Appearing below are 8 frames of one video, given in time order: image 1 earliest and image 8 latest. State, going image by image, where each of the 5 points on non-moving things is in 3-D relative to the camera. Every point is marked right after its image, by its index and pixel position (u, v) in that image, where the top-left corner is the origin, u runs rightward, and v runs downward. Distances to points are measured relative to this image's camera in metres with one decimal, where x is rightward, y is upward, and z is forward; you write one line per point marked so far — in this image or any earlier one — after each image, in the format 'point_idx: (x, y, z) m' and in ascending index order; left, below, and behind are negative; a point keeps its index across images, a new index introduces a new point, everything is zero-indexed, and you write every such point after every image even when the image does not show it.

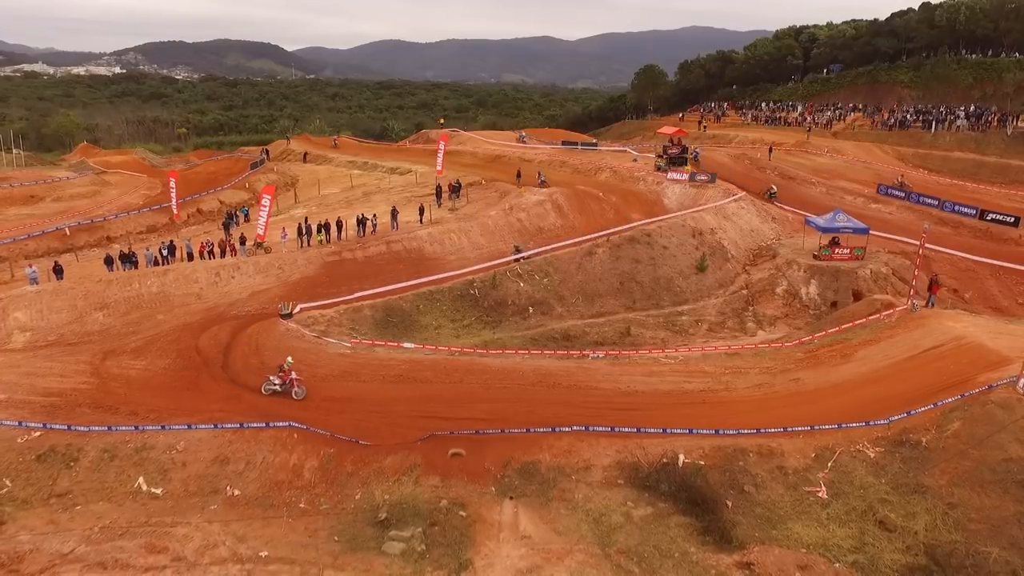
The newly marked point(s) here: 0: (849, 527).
0: (+4.8, -3.4, +10.9) m
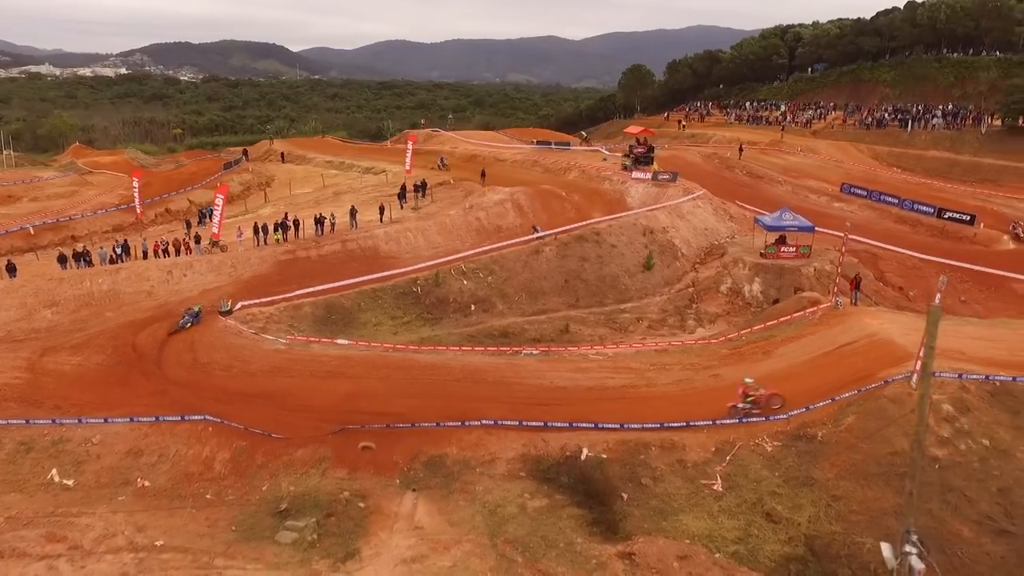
0: (+3.3, -3.3, +11.1) m
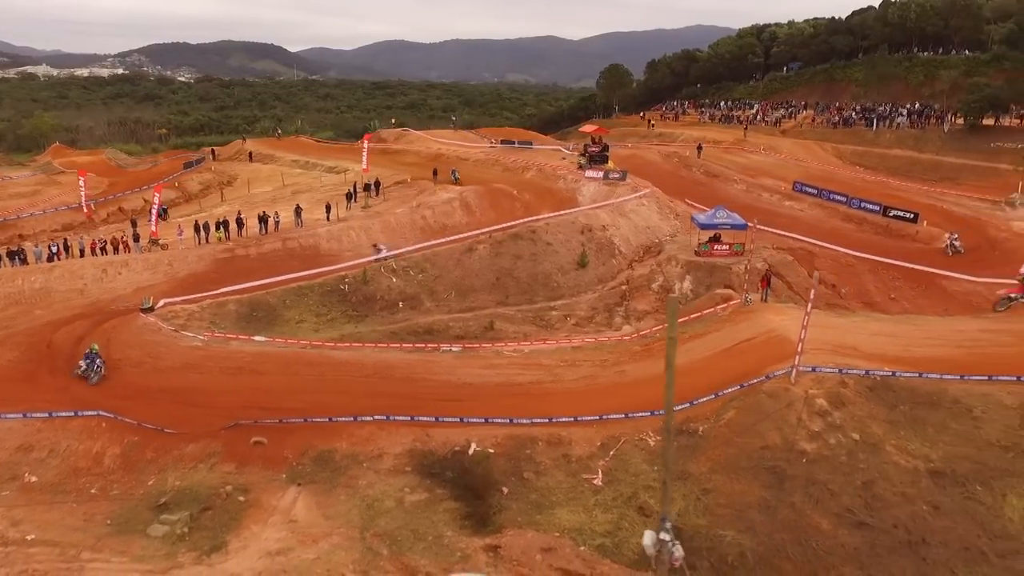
0: (+1.4, -3.3, +11.2) m
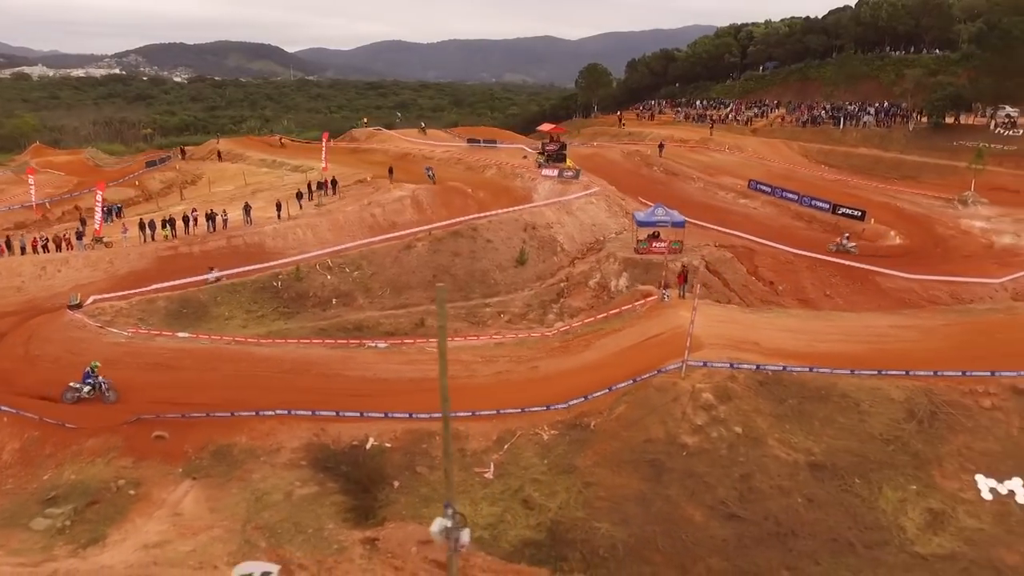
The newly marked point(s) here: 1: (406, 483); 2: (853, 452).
0: (-0.3, -3.2, +11.3) m
1: (-1.6, -3.0, +11.9) m
2: (+5.0, -2.4, +11.3) m
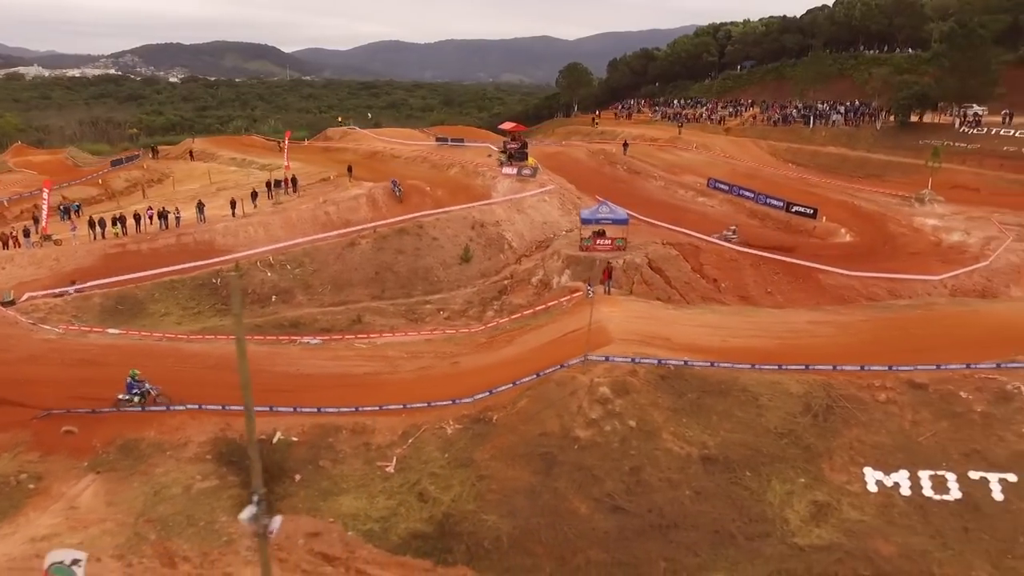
0: (-1.8, -3.1, +11.4) m
1: (-3.2, -2.9, +11.9) m
2: (+3.5, -2.3, +11.4) m
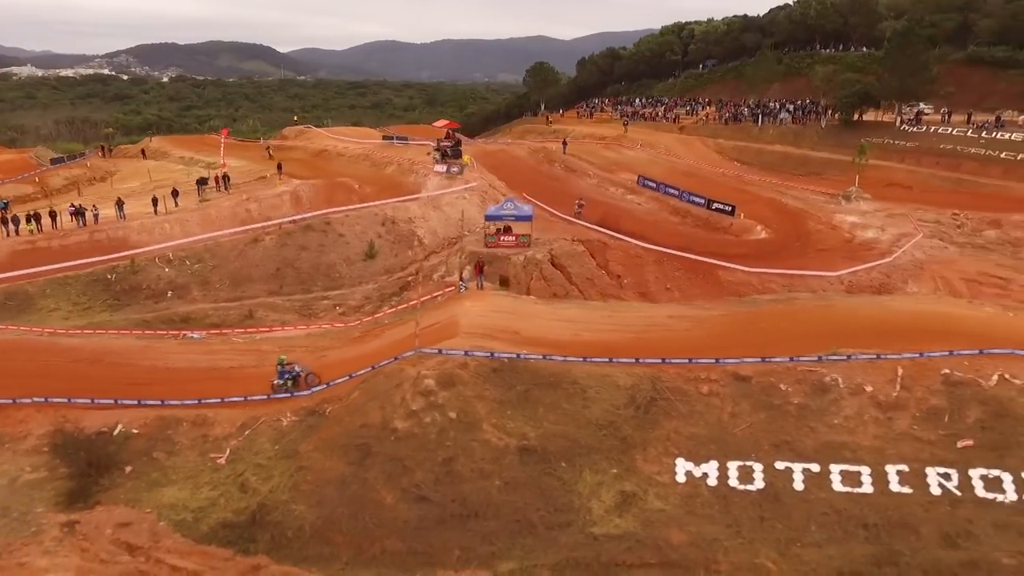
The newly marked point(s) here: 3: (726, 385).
0: (-4.5, -3.0, +11.4) m
1: (-5.8, -2.8, +12.0) m
2: (+0.8, -2.2, +11.5) m
3: (+3.3, -1.5, +12.1) m
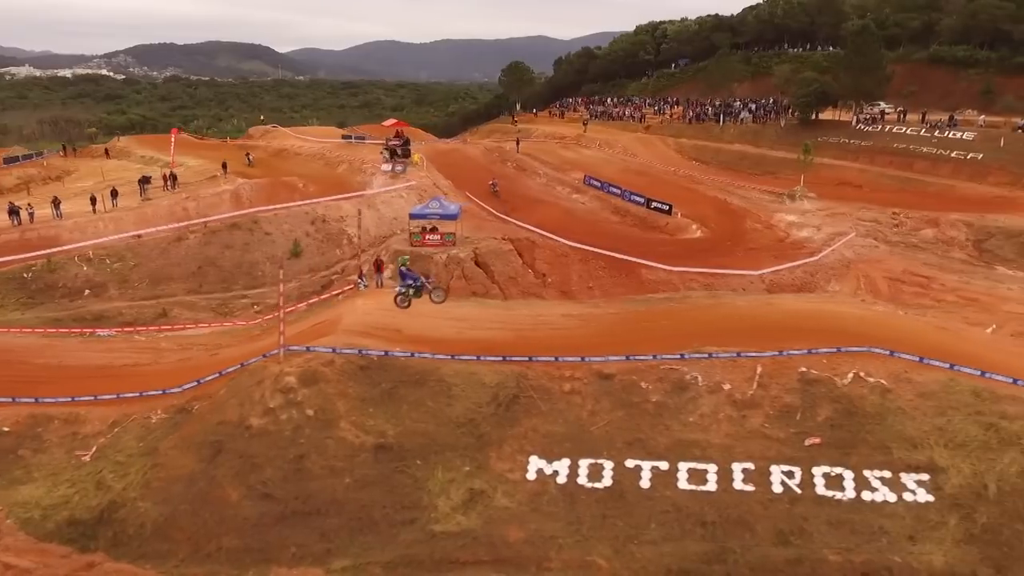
0: (-6.6, -3.0, +11.4) m
1: (-8.0, -2.8, +12.0) m
2: (-1.3, -2.2, +11.5) m
3: (+1.2, -1.5, +12.1) m
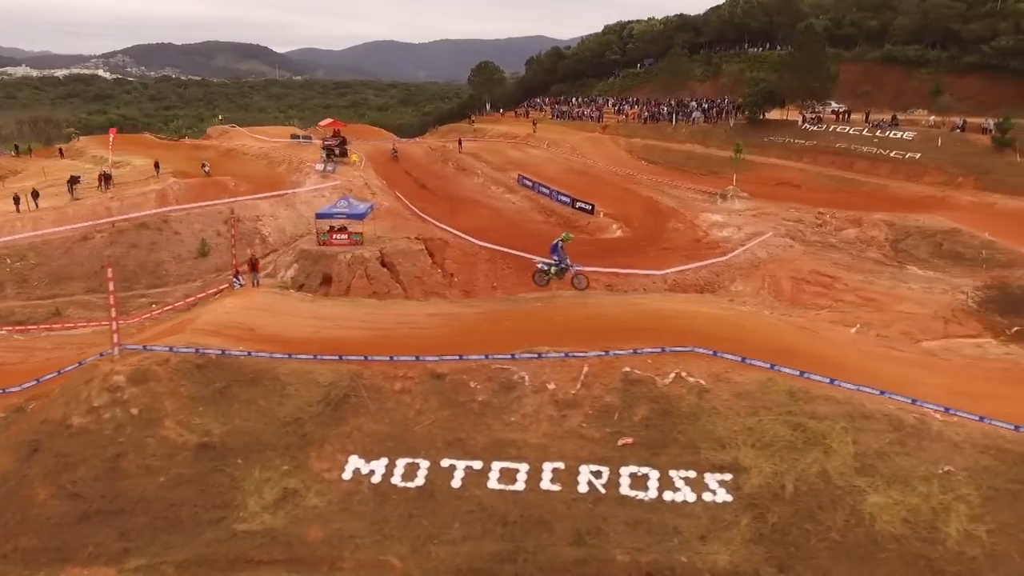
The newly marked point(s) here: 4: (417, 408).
0: (-9.2, -2.9, +11.4) m
1: (-10.6, -2.7, +12.0) m
2: (-3.9, -2.2, +11.4) m
3: (-1.4, -1.5, +12.0) m
4: (-1.4, -1.8, +11.6) m
